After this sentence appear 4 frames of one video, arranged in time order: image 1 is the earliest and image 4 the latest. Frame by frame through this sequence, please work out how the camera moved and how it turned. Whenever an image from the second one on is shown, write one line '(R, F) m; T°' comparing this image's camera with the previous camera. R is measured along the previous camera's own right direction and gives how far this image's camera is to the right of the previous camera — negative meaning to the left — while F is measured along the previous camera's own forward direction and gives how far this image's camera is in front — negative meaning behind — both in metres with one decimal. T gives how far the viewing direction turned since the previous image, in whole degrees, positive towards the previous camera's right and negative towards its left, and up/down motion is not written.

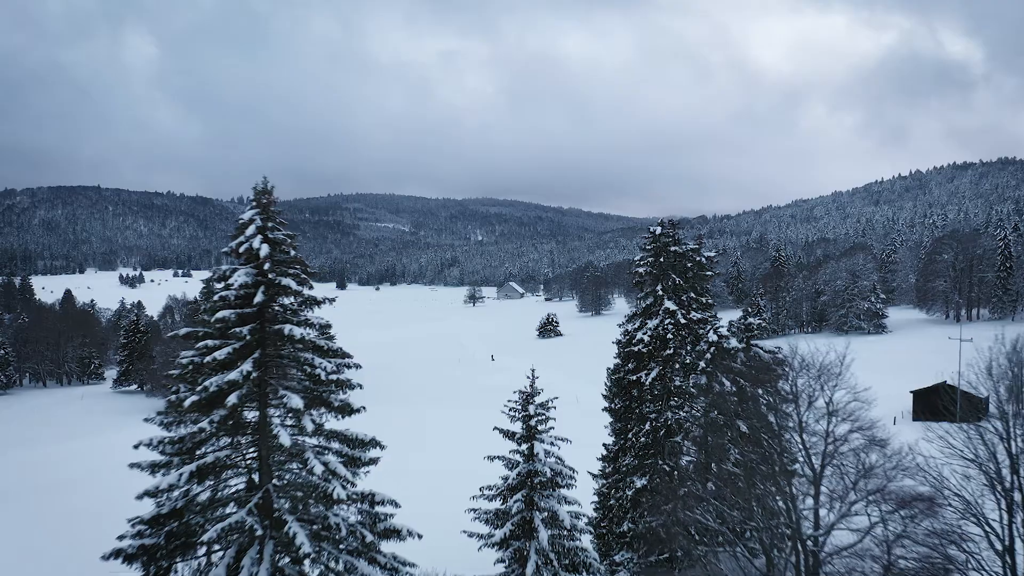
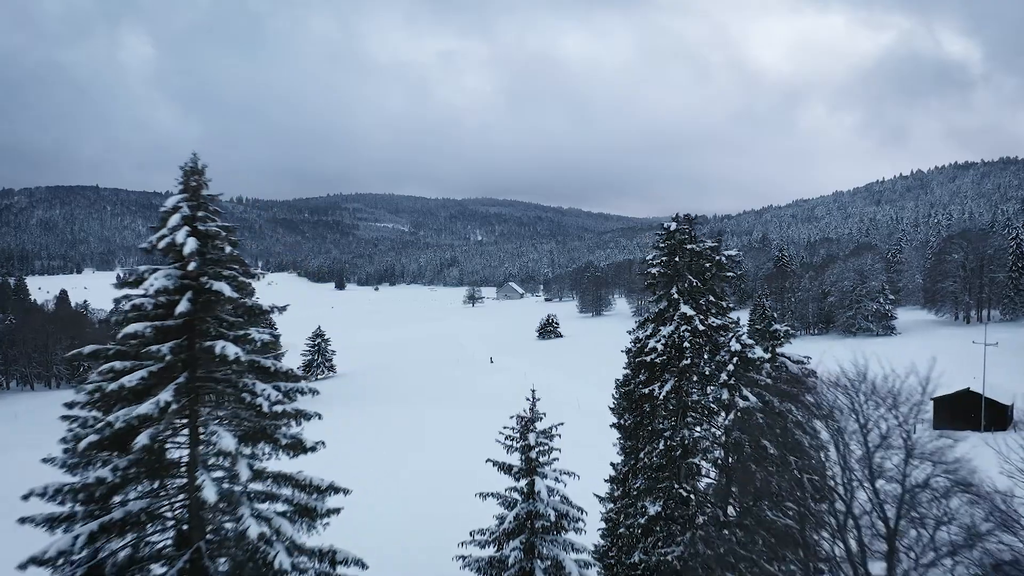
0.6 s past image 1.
(0.0, +1.1) m; 0°
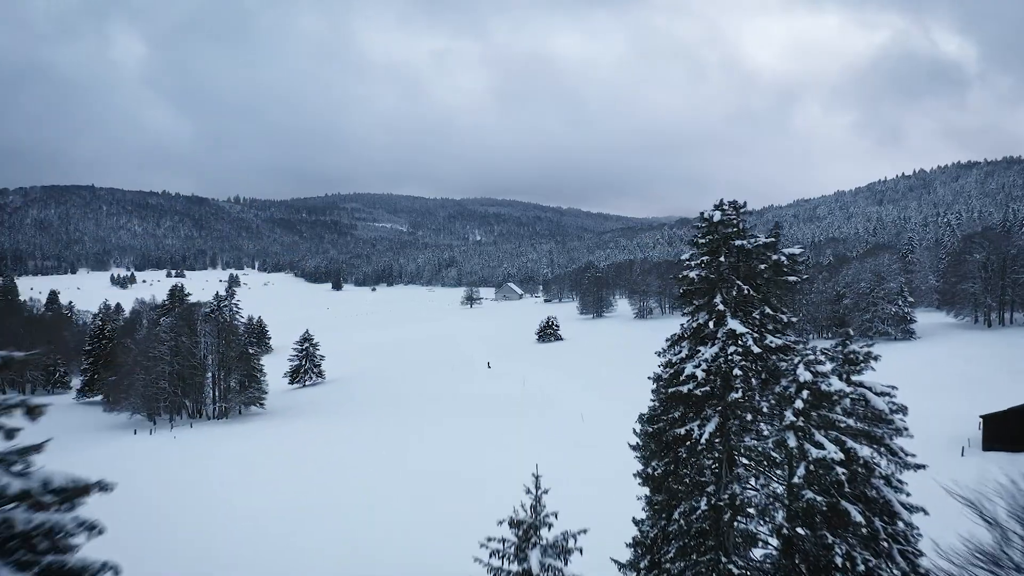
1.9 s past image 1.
(+0.1, +2.2) m; 0°
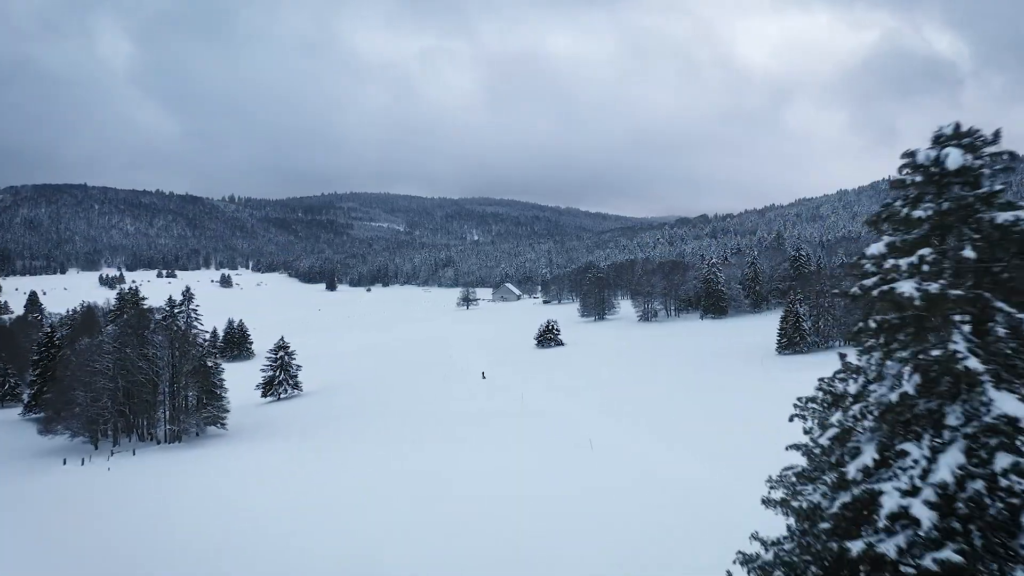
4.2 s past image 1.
(+0.1, +4.0) m; 0°
